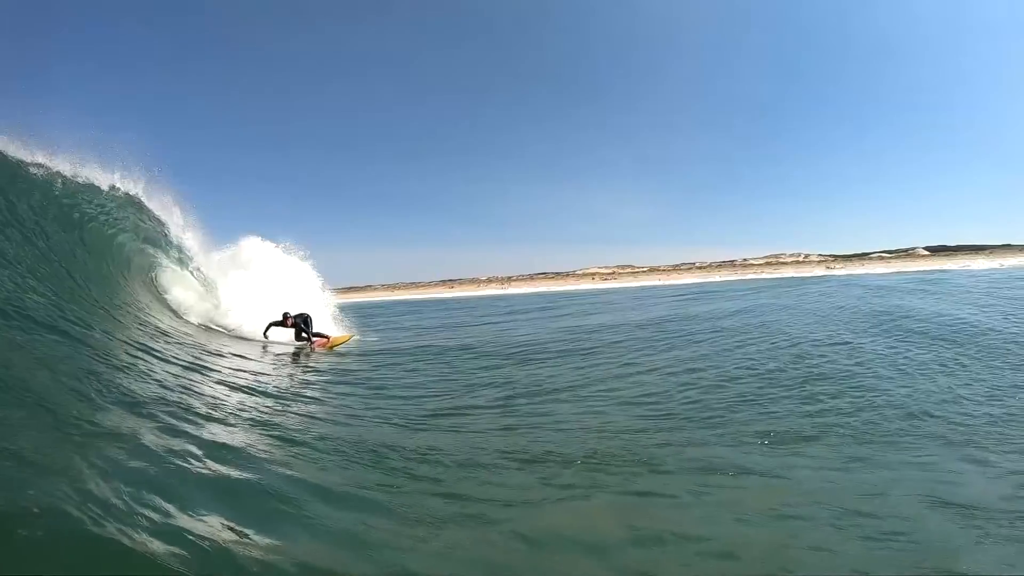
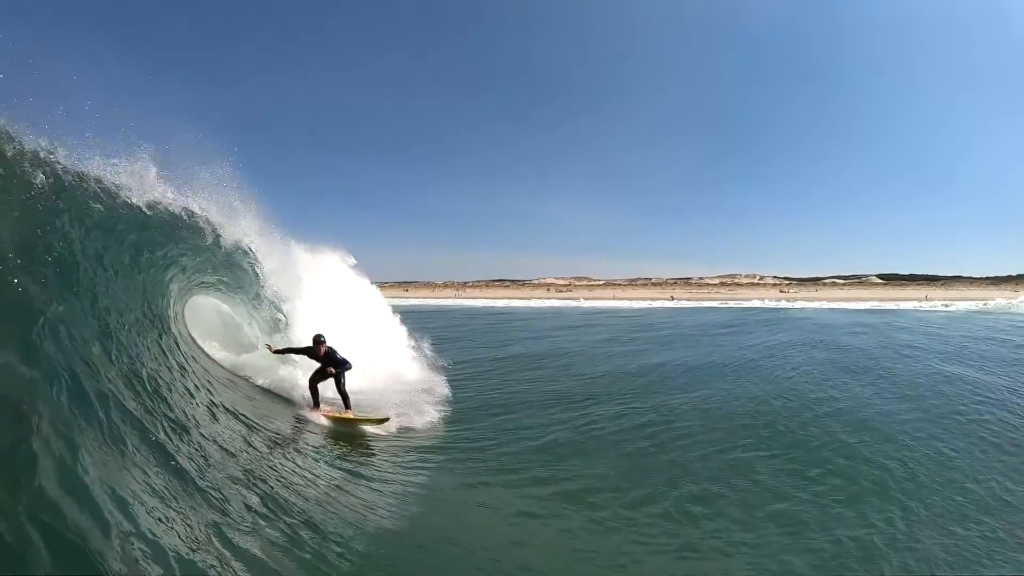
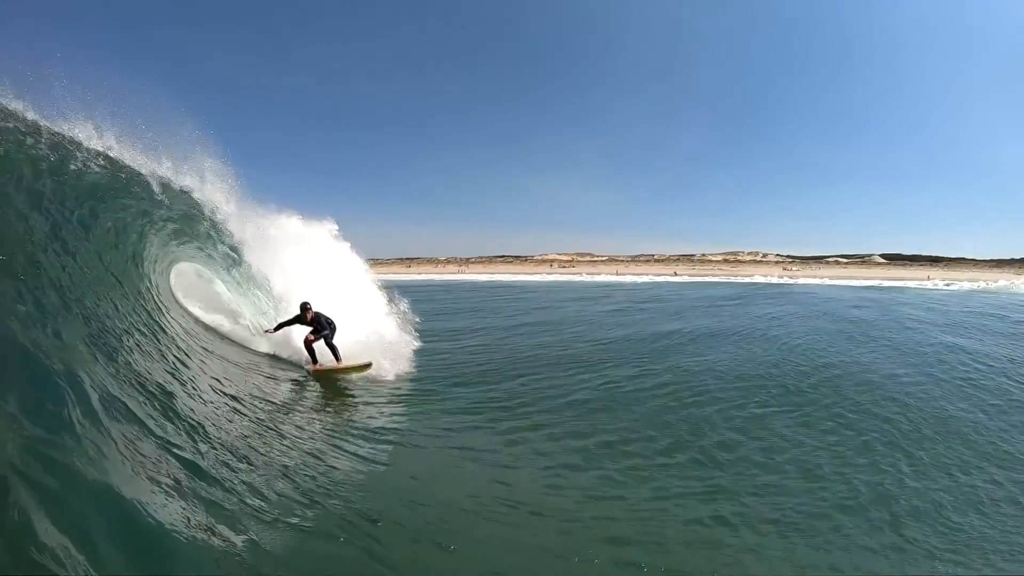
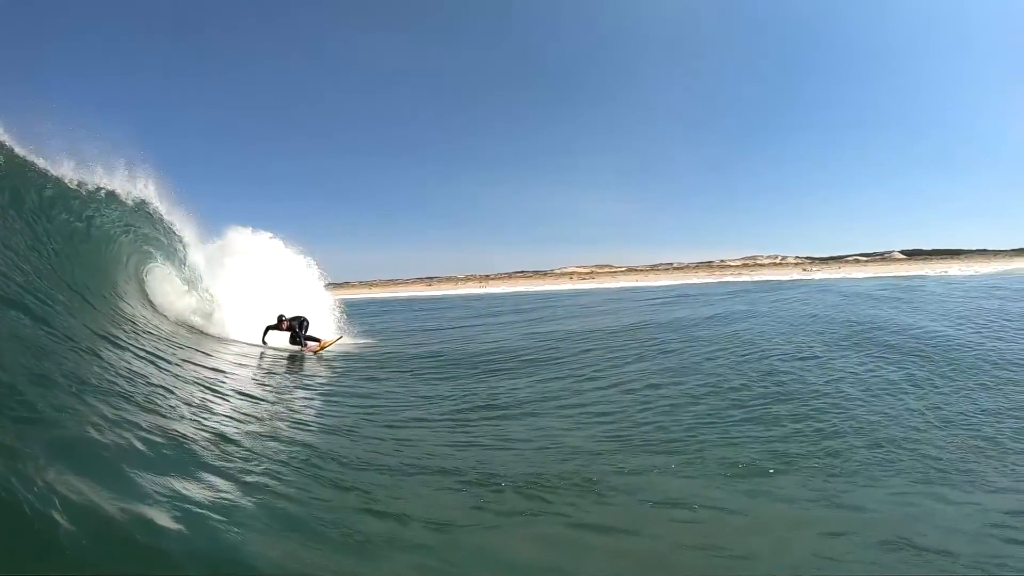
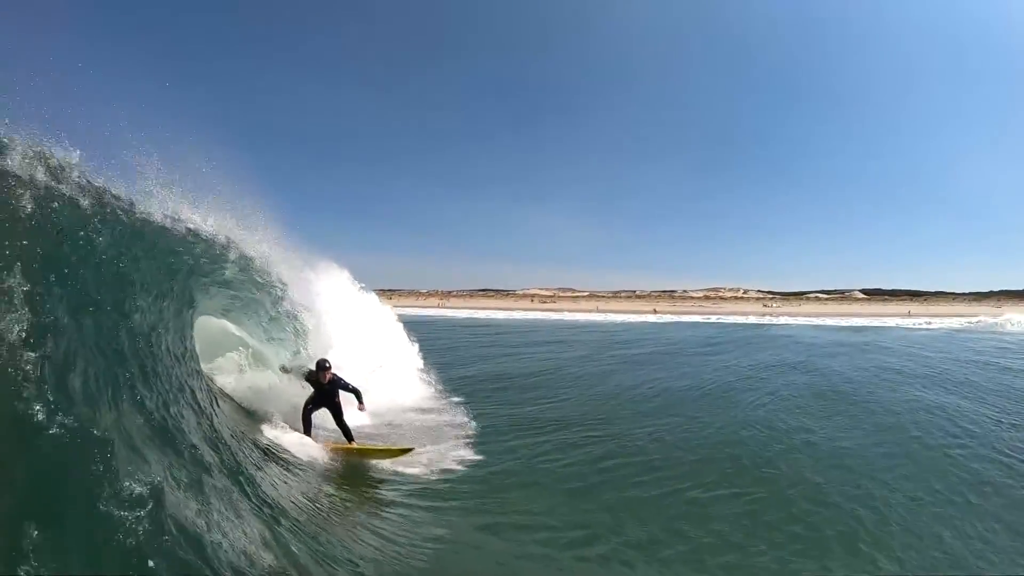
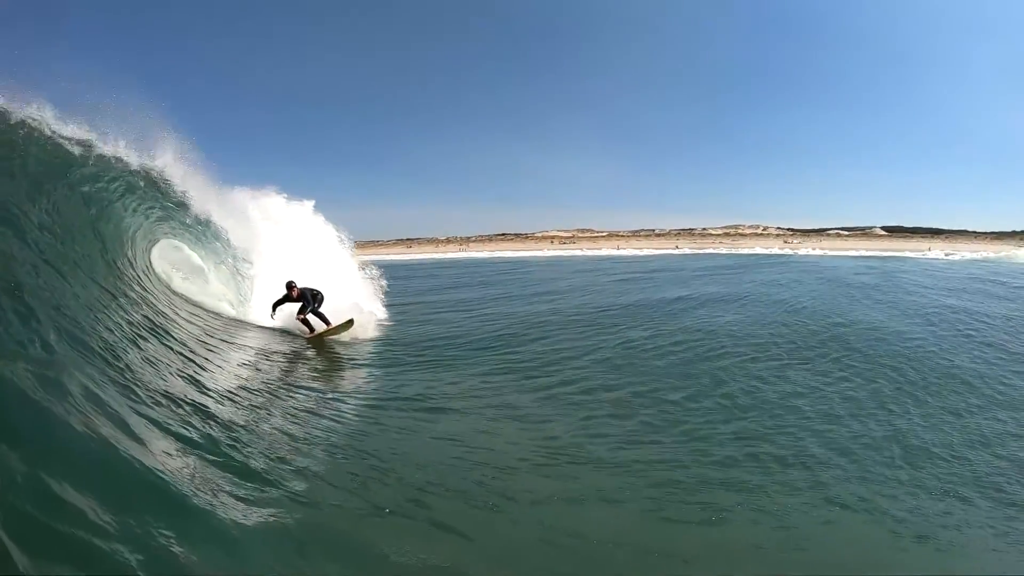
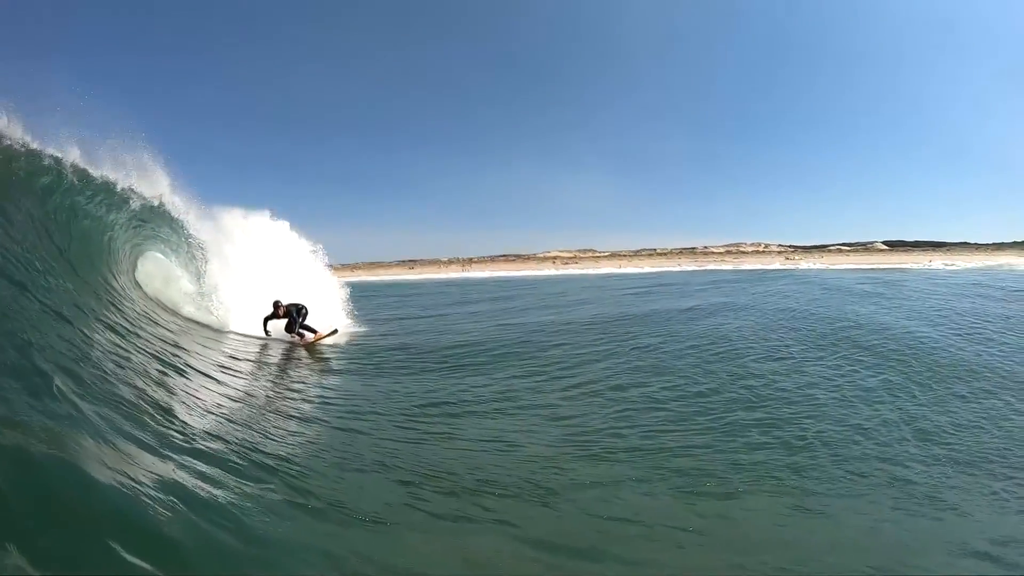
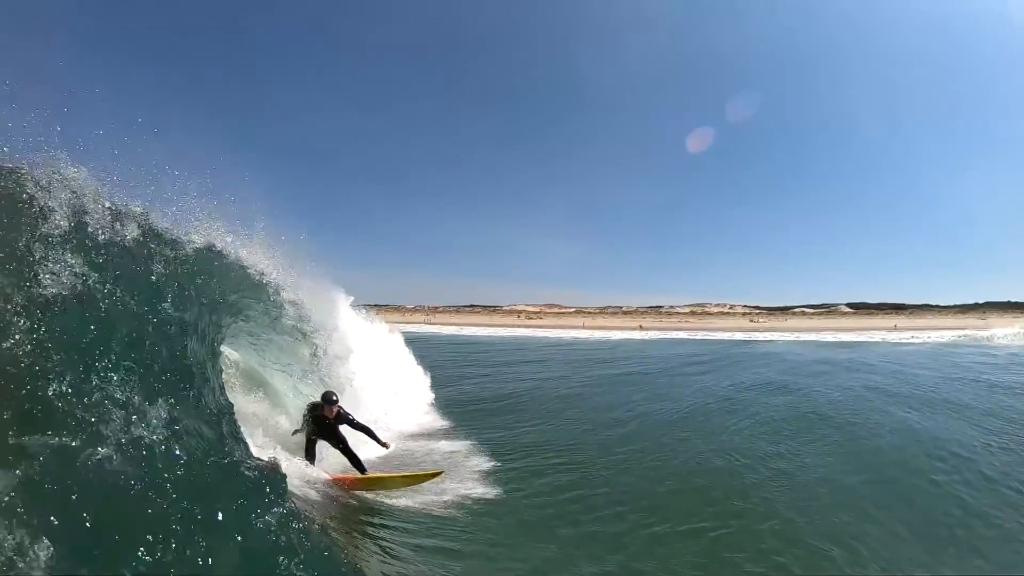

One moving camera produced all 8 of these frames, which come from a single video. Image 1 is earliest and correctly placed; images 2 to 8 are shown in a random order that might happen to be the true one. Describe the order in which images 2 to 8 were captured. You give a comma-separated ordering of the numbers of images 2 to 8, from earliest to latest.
4, 7, 6, 3, 2, 5, 8
